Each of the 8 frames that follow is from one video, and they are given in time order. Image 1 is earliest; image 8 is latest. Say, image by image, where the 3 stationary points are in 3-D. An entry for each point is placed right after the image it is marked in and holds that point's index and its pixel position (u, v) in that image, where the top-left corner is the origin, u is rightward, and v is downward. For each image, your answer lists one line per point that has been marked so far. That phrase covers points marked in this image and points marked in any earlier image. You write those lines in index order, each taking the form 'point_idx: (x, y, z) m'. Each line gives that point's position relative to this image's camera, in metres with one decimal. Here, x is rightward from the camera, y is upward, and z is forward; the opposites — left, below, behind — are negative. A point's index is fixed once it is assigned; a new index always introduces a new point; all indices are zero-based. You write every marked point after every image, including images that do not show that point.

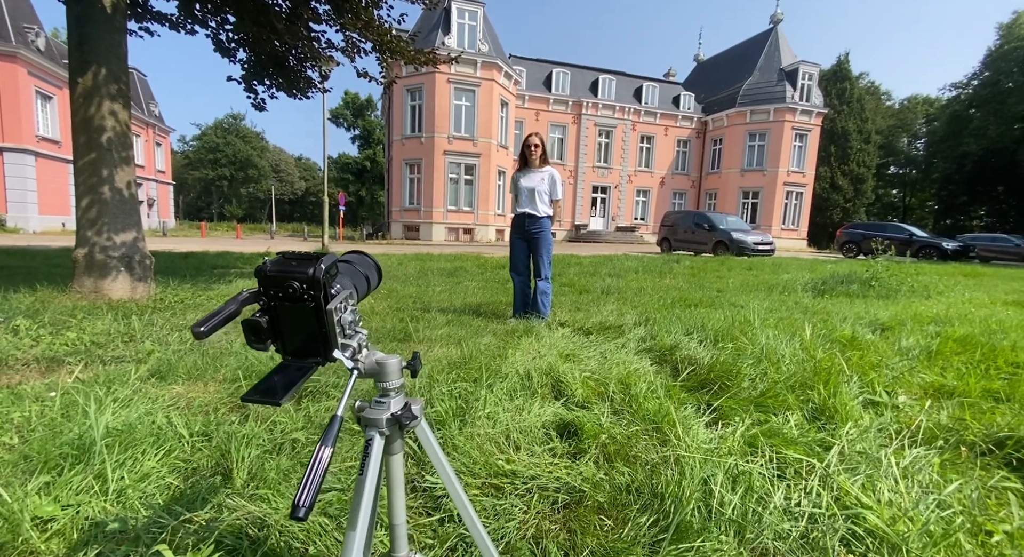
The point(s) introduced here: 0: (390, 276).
0: (-1.6, 0.0, +6.9) m
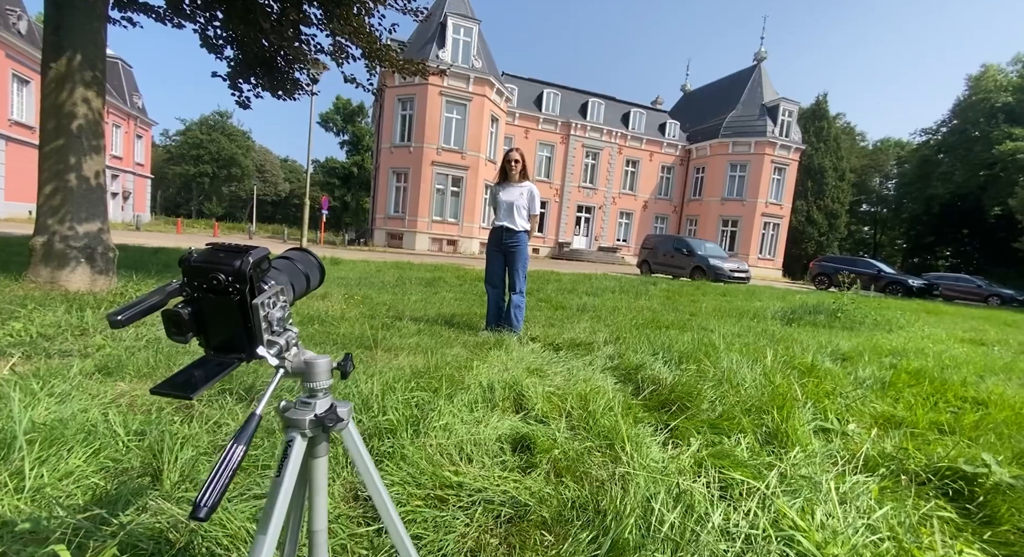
0: (-2.0, -0.1, +6.8) m
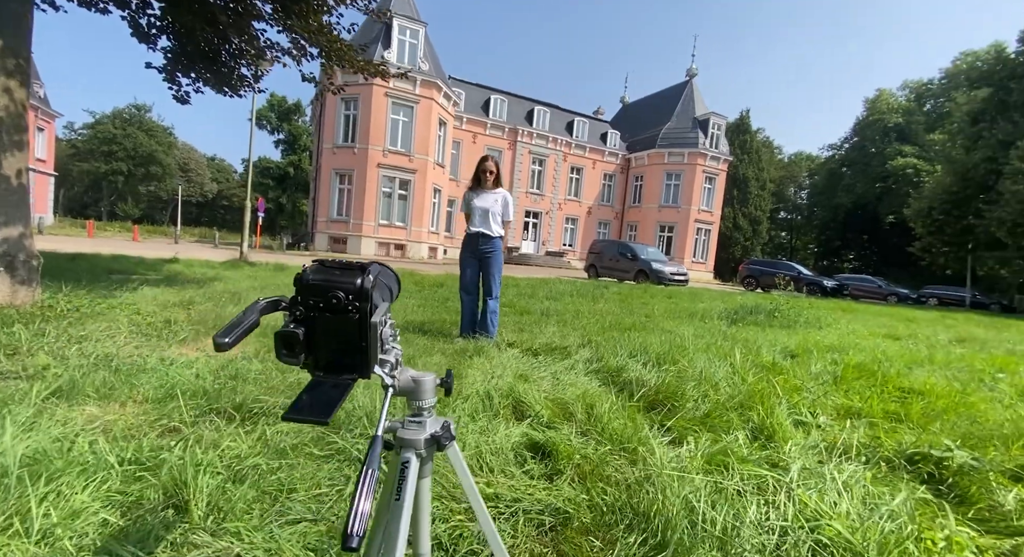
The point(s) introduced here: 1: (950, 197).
0: (-2.5, -0.1, +6.5) m
1: (+13.7, +2.5, +15.5) m
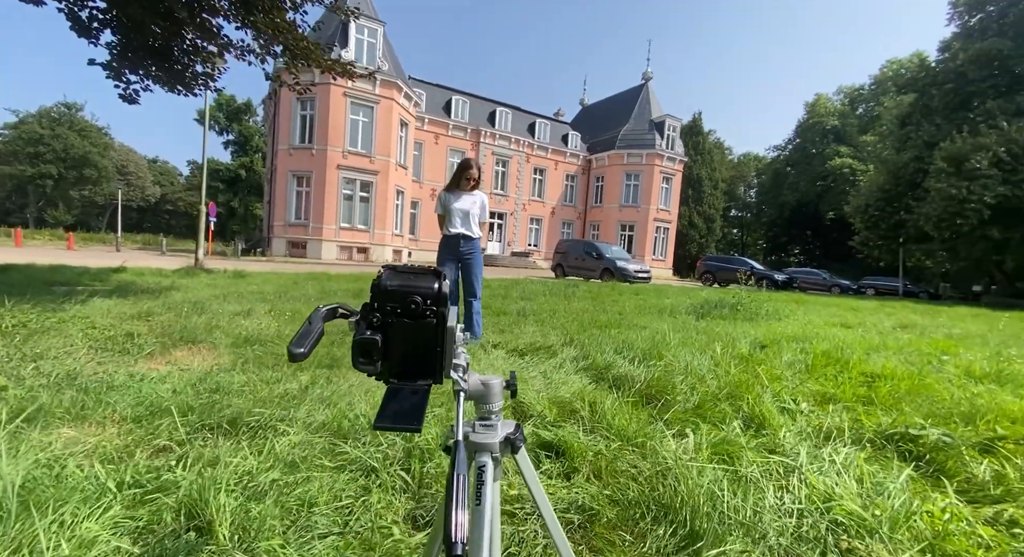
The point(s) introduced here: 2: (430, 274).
0: (-2.8, -0.2, +6.3) m
1: (+12.4, +2.8, +16.7) m
2: (-0.2, 0.0, +1.0) m
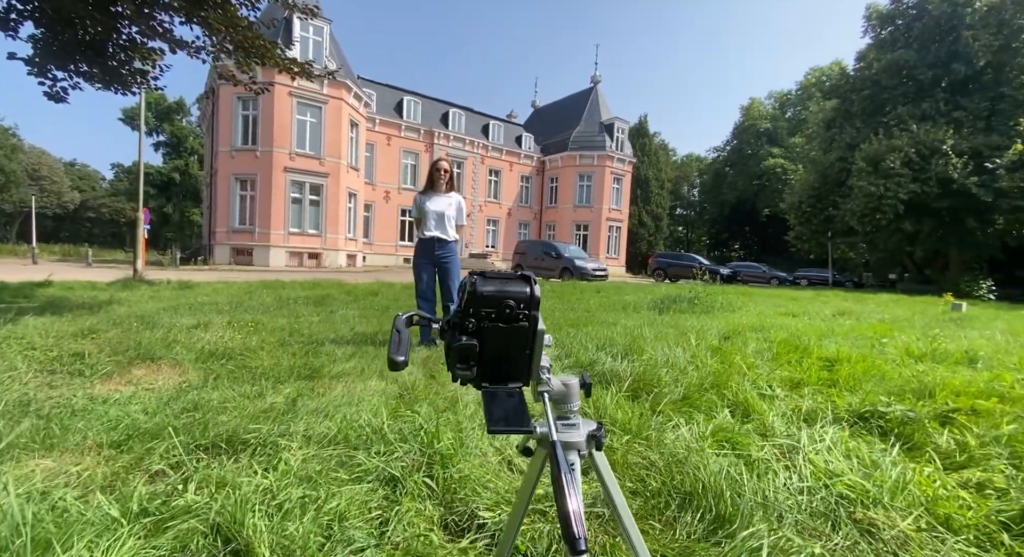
0: (-3.2, -0.3, +6.0) m
1: (+10.7, +3.1, +18.0) m
2: (0.0, 0.0, +1.0) m
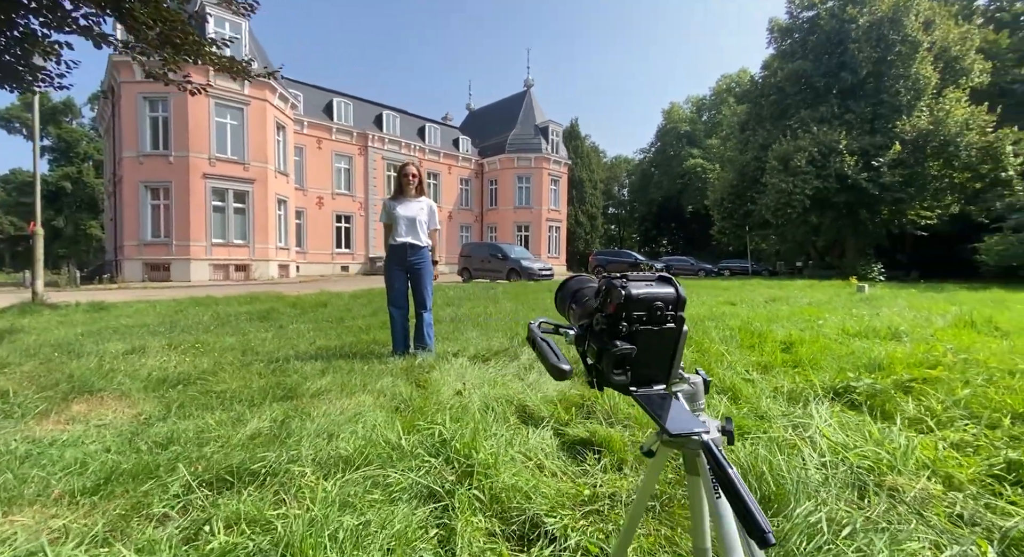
0: (-3.6, -0.5, +5.4) m
1: (+8.2, +3.4, +19.4) m
2: (+0.3, 0.0, +1.0) m
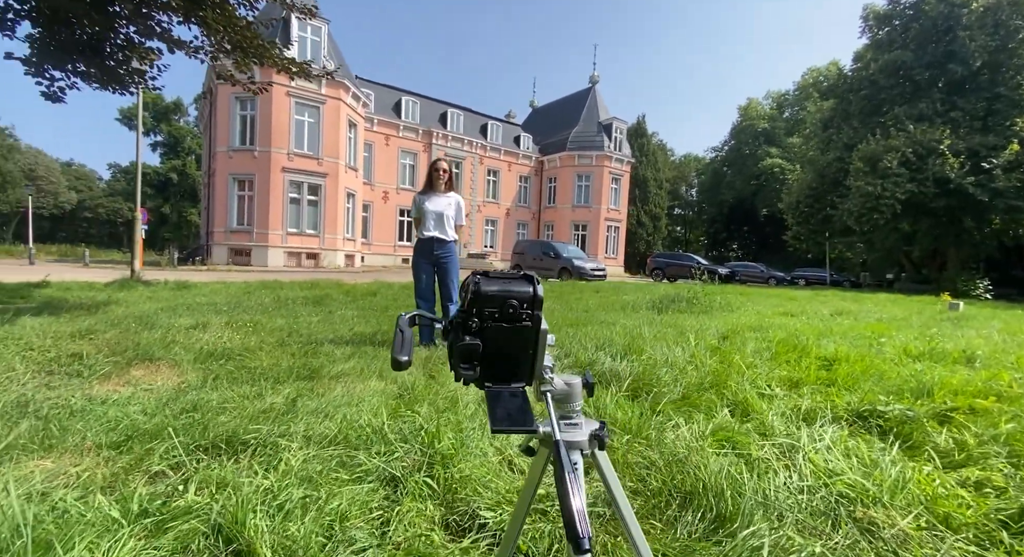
0: (-3.2, -0.3, +6.0) m
1: (+10.7, +3.1, +18.0) m
2: (0.0, 0.0, +1.0) m
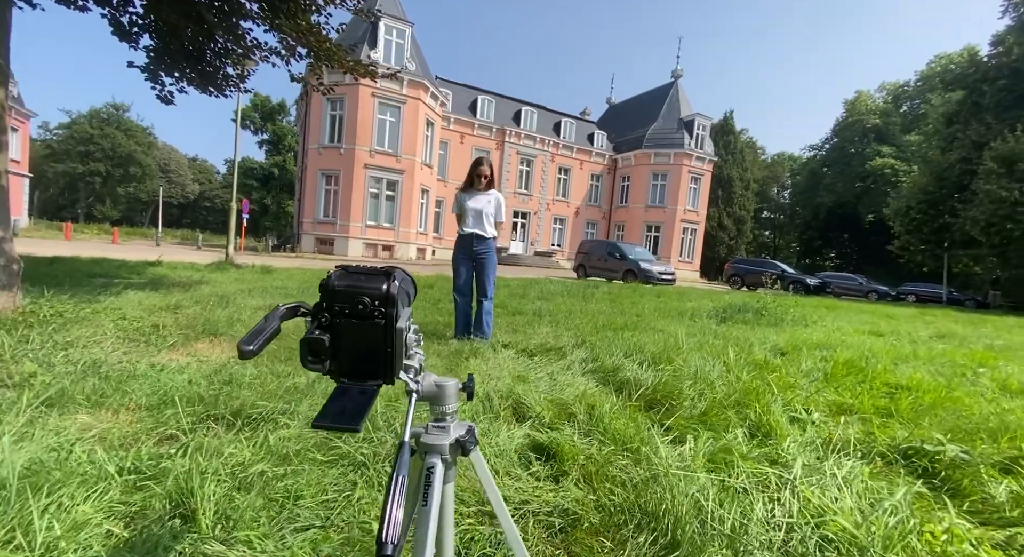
0: (-2.6, -0.2, +6.4) m
1: (+13.3, +2.6, +15.9) m
2: (-0.3, 0.0, +1.0) m
